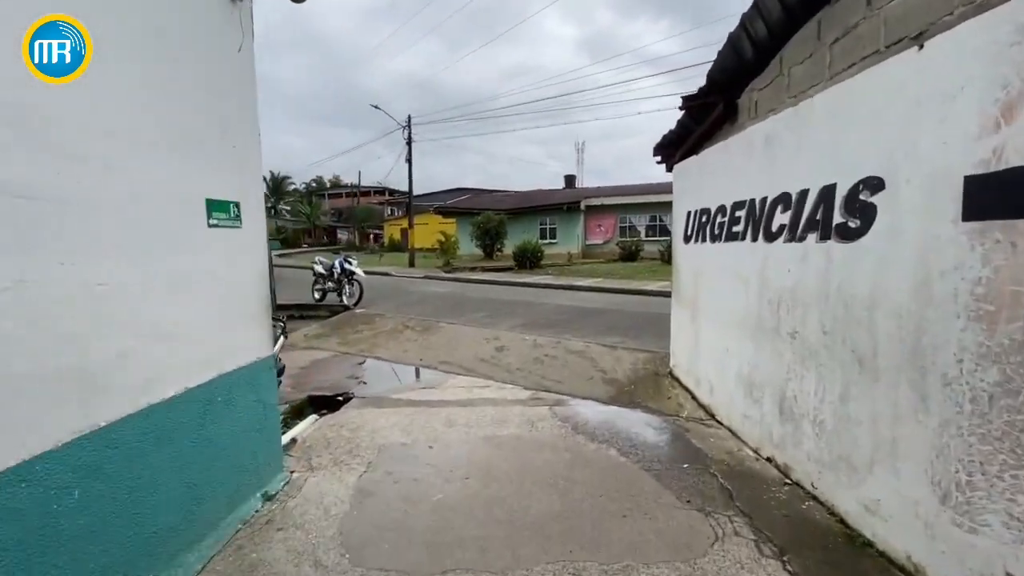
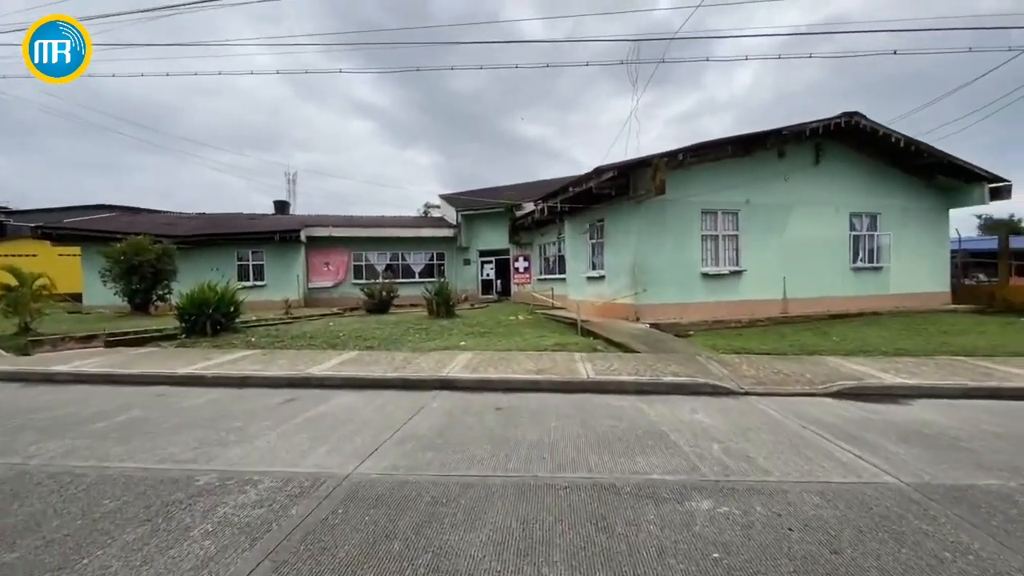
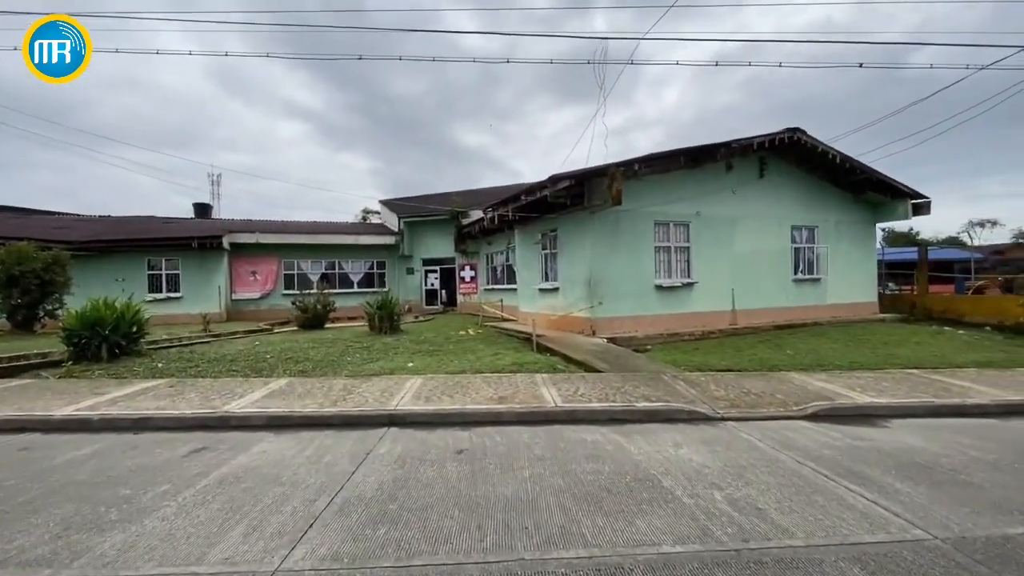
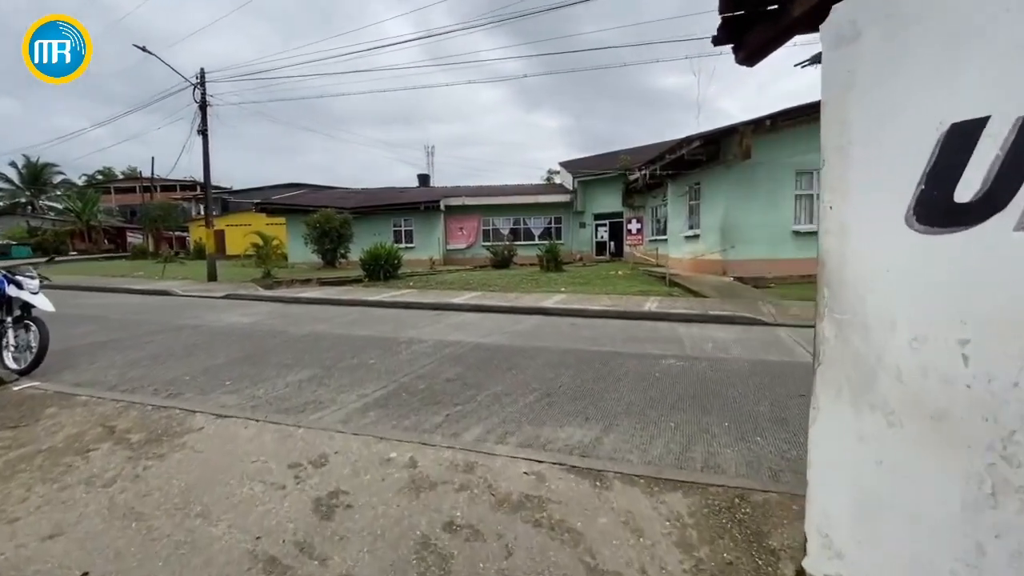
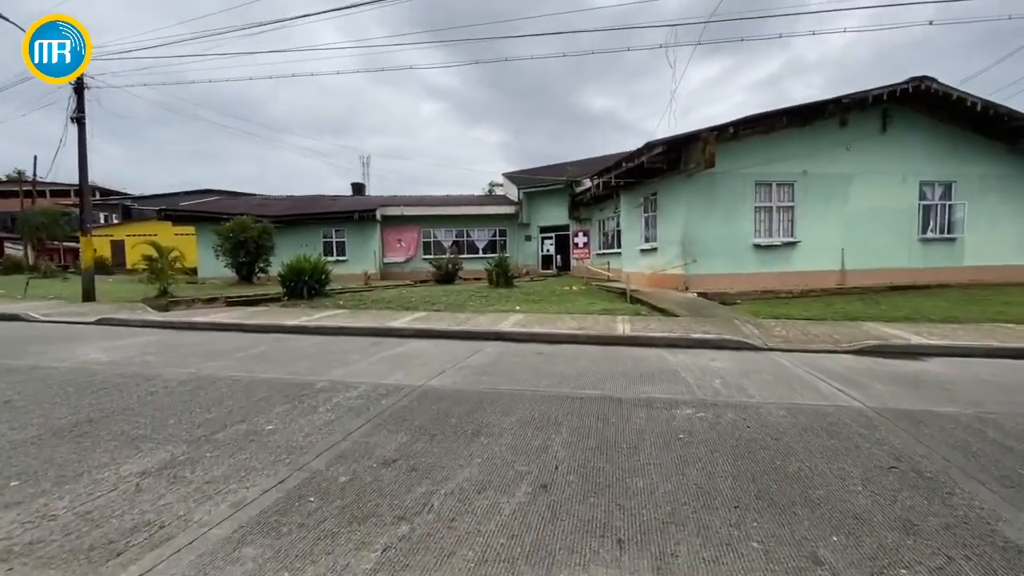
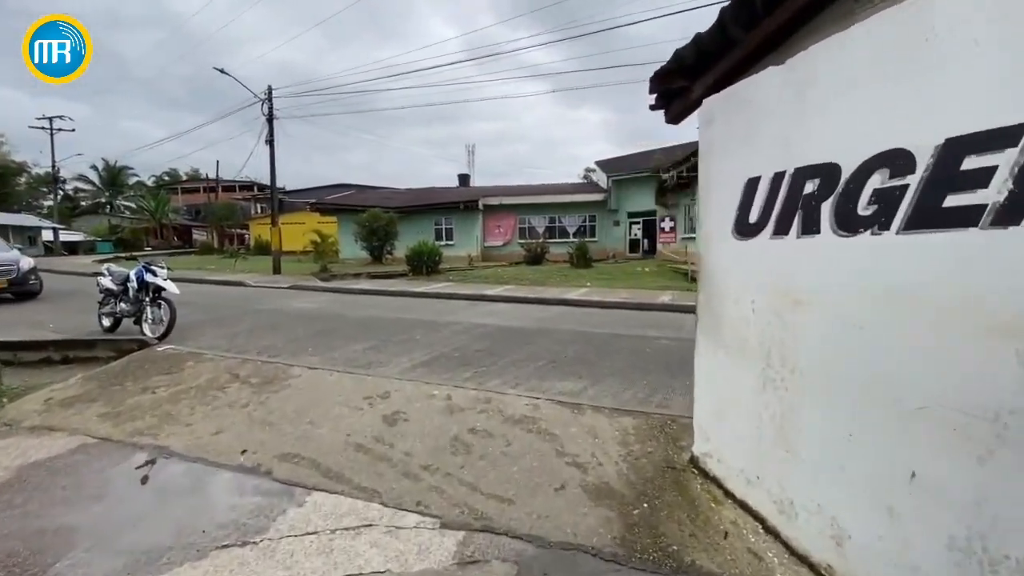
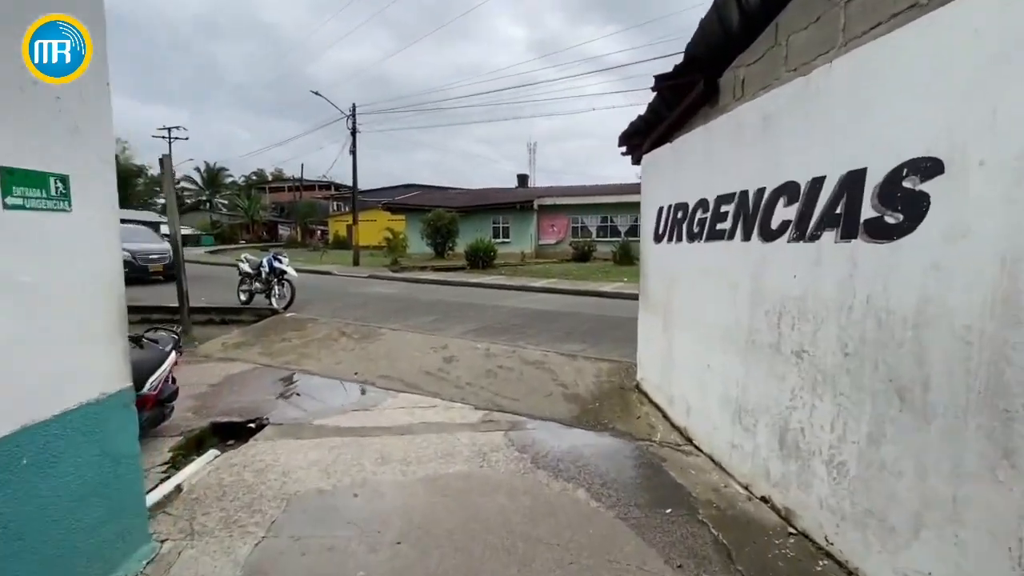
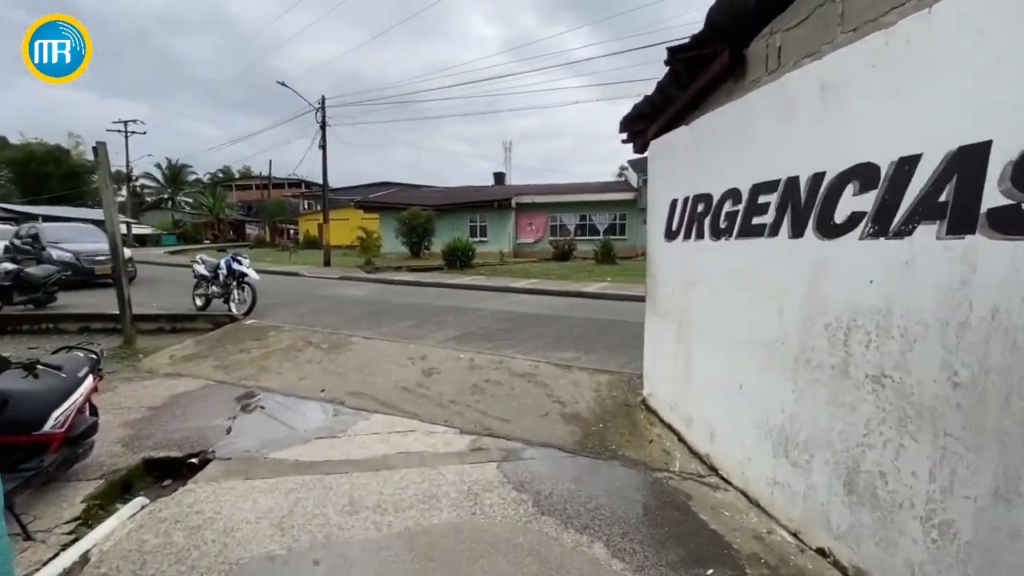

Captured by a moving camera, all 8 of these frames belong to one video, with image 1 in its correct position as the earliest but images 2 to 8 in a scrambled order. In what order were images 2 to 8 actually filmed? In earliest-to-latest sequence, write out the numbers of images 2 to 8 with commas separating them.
7, 8, 6, 4, 5, 2, 3
